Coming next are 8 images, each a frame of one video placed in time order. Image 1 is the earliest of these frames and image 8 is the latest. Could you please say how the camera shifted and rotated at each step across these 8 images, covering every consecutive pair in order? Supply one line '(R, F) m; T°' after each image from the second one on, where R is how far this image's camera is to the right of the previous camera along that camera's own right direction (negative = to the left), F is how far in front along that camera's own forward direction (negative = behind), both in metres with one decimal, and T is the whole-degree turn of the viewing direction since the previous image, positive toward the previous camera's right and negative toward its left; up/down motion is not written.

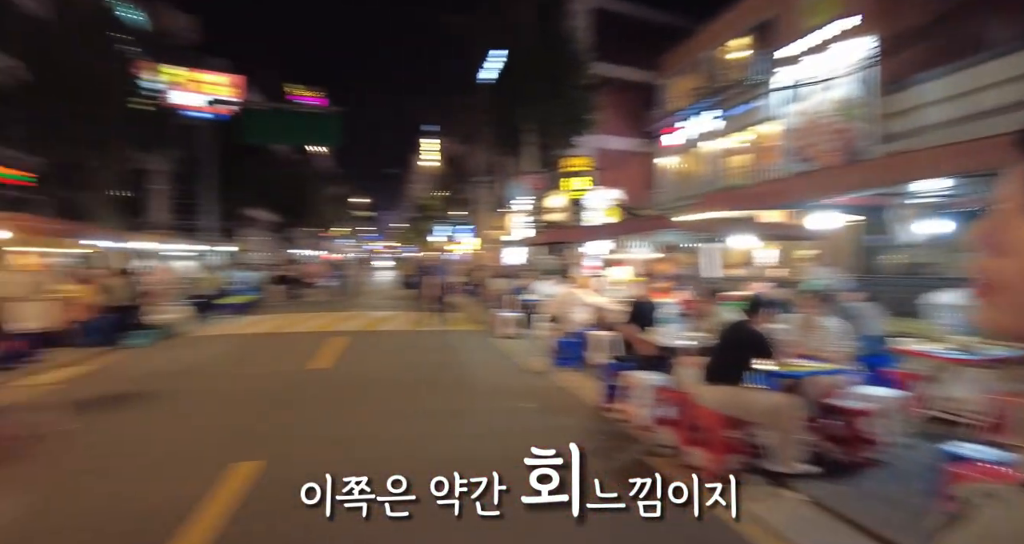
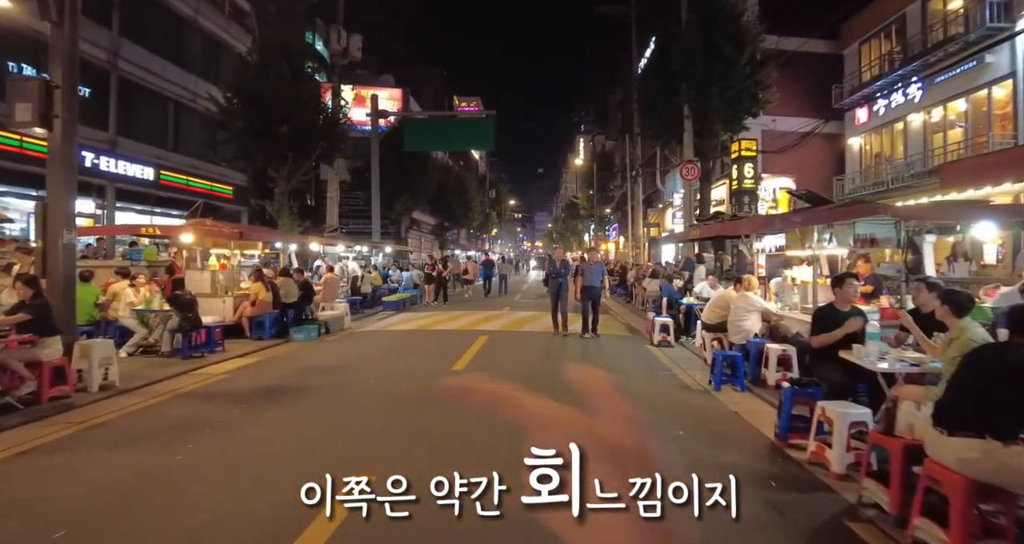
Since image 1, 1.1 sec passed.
(0.0, +0.9) m; -16°
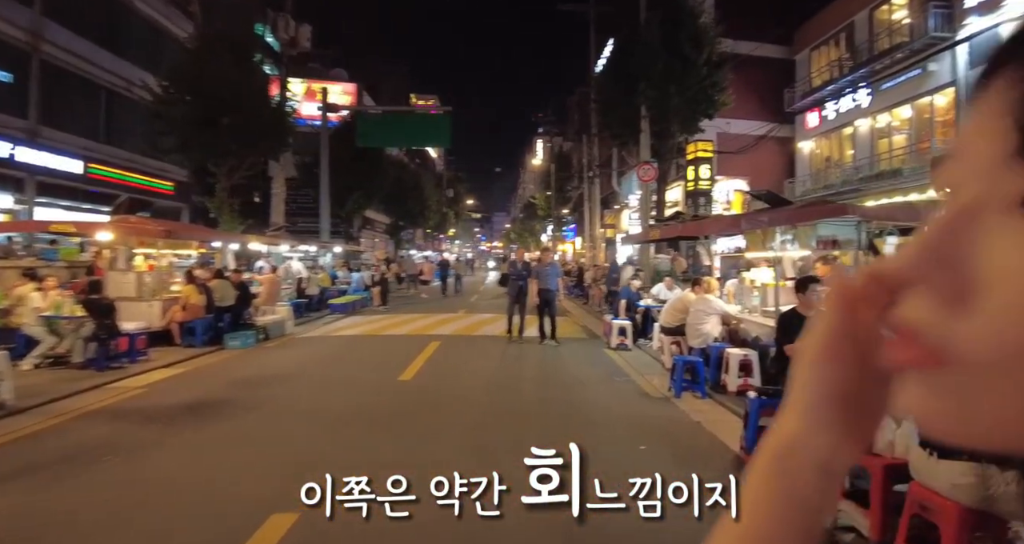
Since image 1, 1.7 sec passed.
(+0.1, +0.6) m; +5°
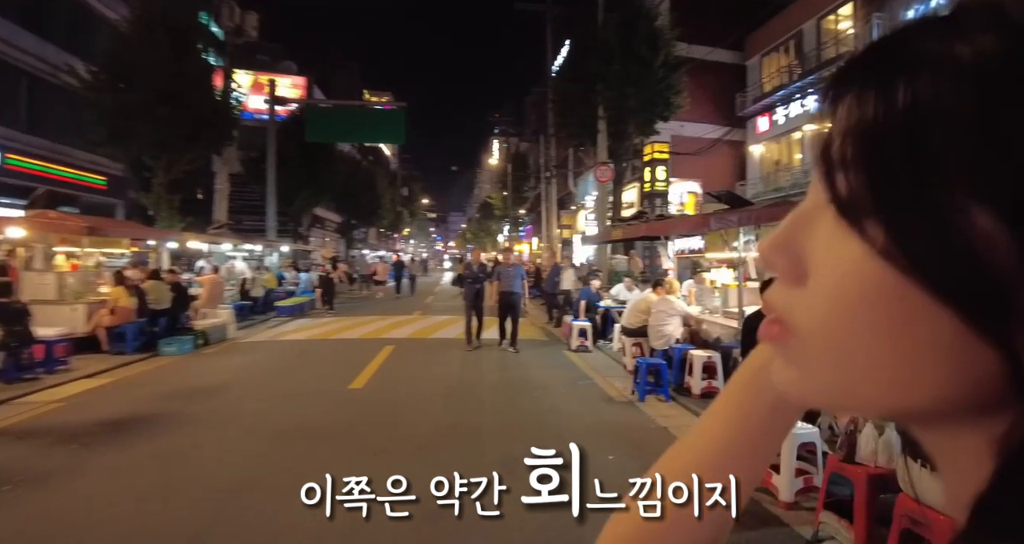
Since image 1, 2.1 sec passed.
(-0.1, +0.4) m; +5°
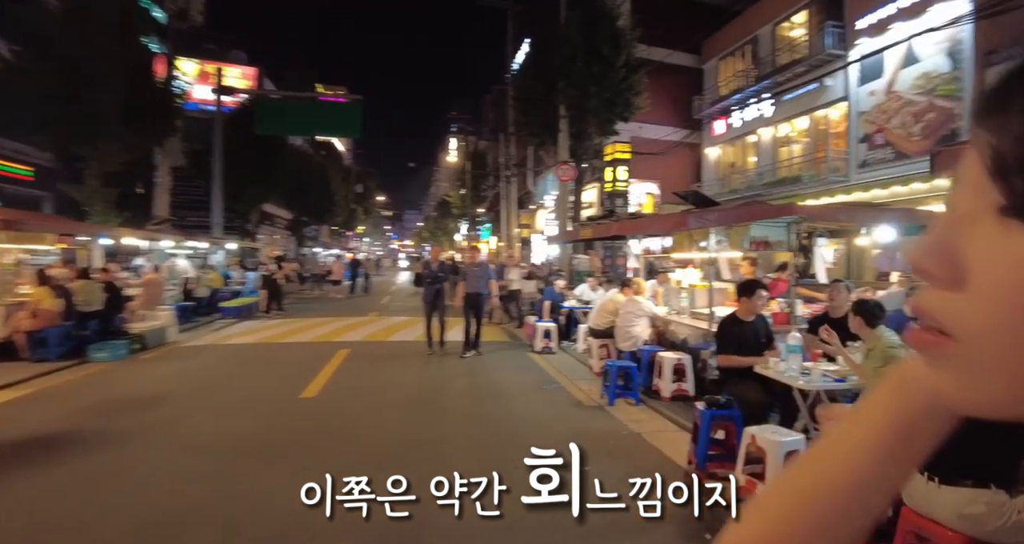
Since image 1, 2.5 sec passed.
(-0.1, +0.4) m; +5°
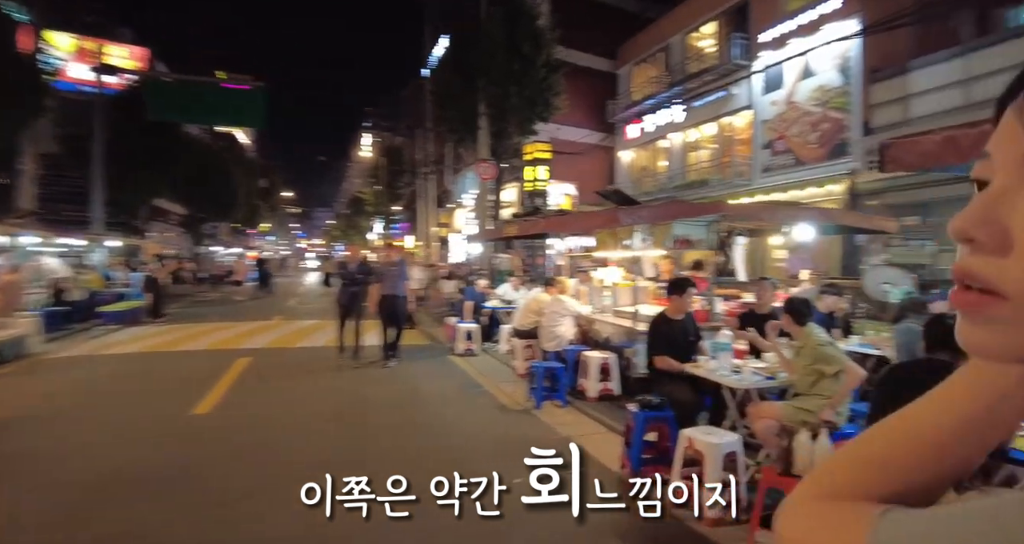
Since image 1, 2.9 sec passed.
(-0.1, +0.4) m; +9°
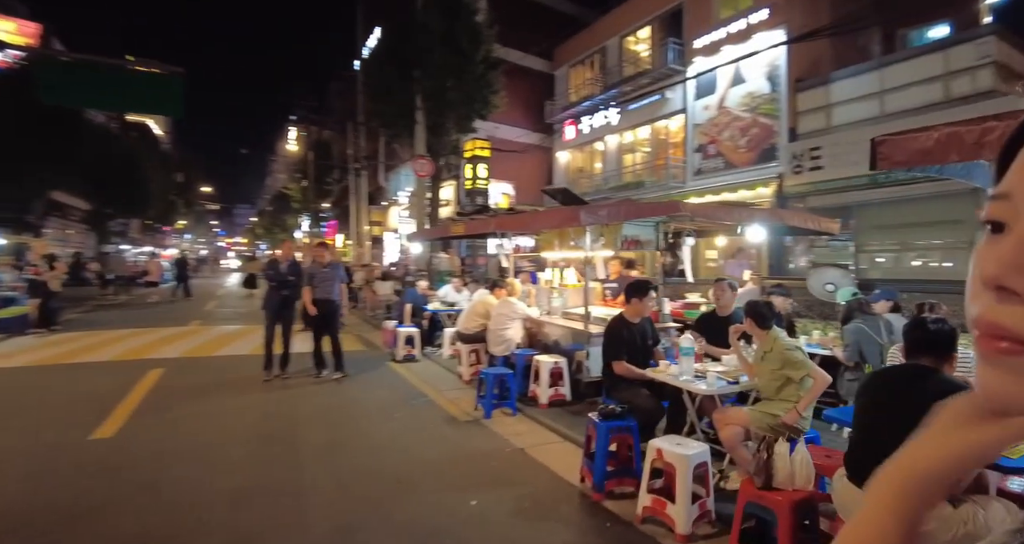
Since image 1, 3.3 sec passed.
(-0.2, +0.4) m; +7°
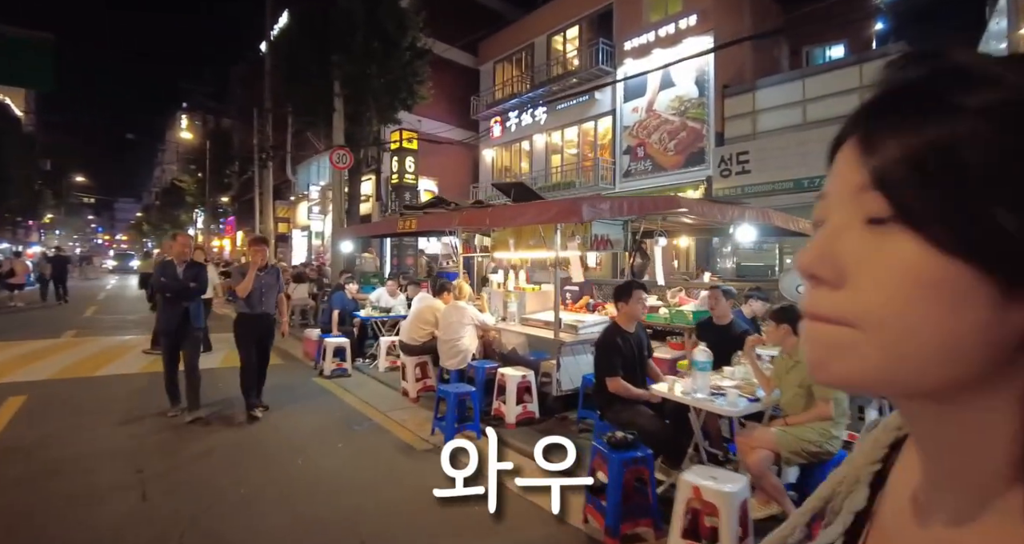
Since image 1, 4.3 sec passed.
(-0.6, +0.9) m; +10°
